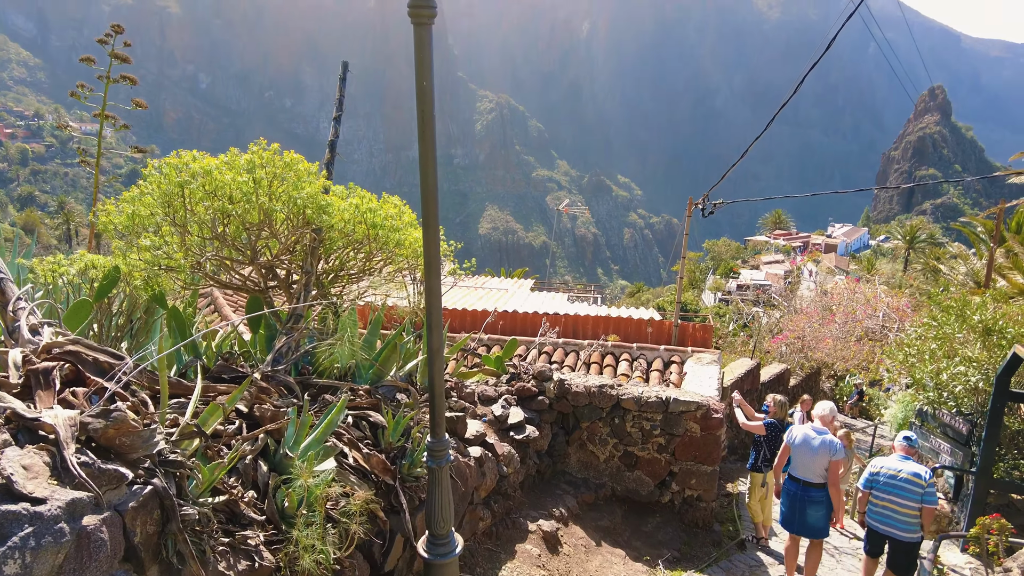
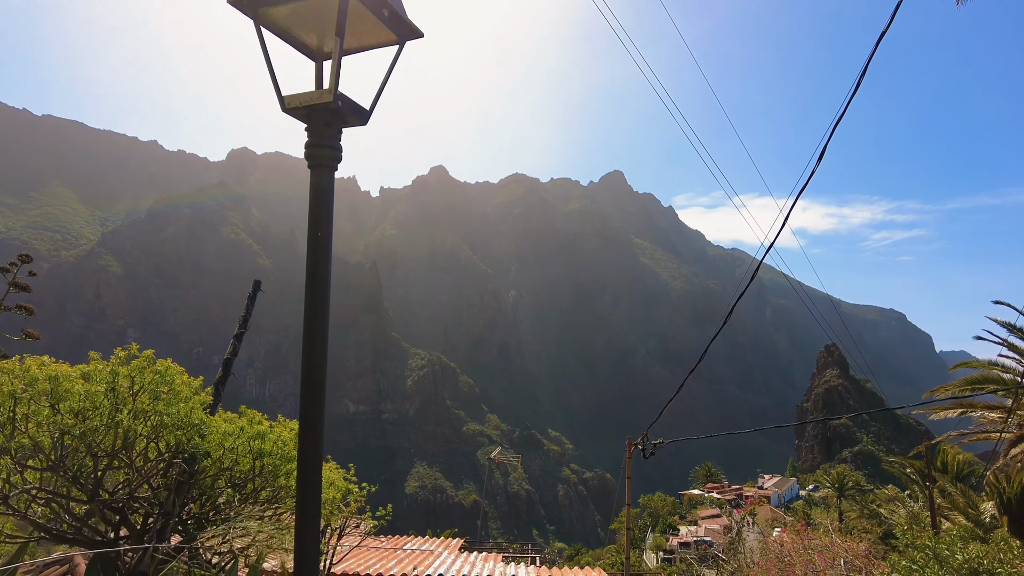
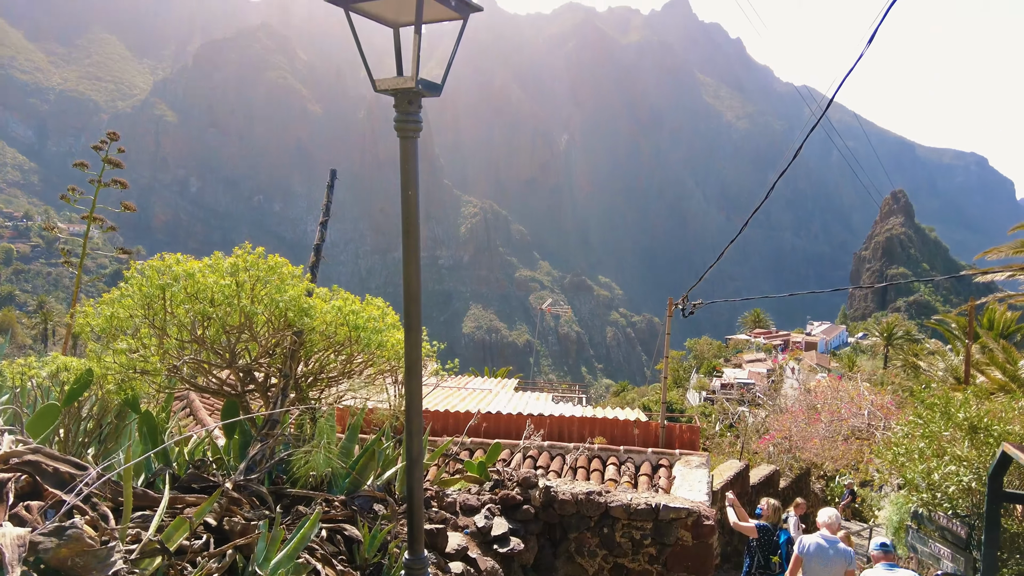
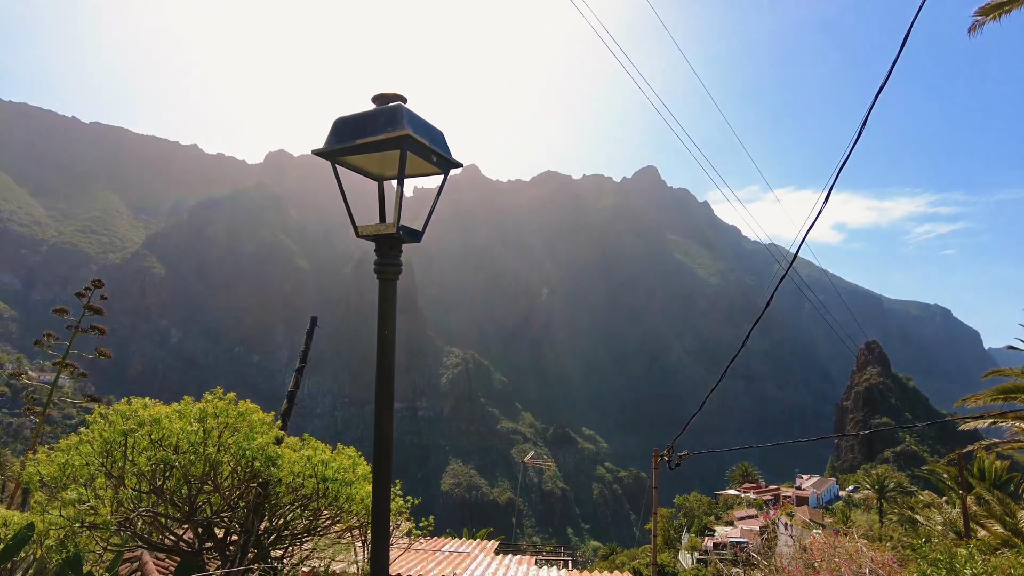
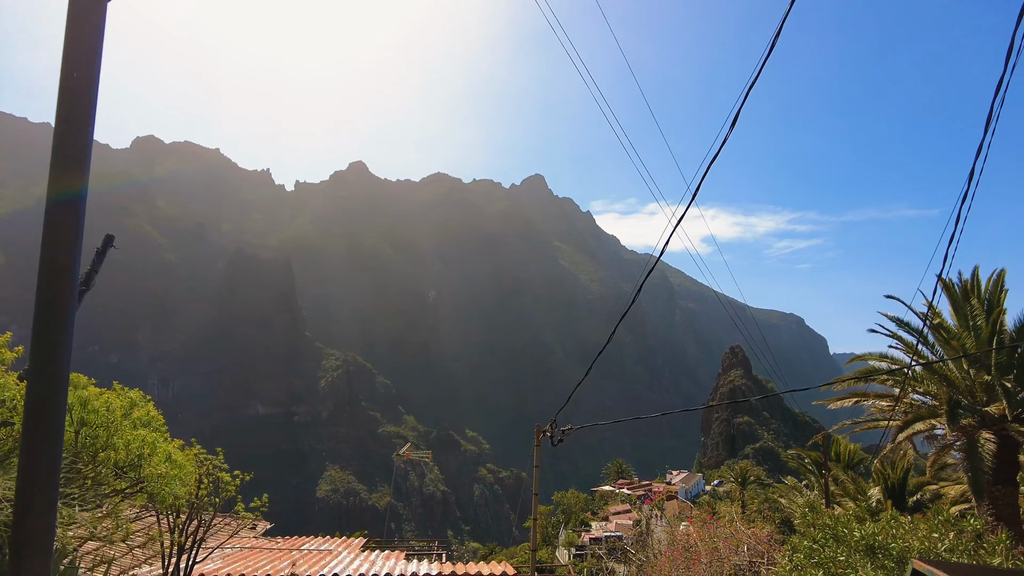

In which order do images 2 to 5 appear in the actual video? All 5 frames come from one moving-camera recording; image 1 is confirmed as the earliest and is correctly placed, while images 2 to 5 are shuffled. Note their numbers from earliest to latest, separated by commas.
3, 4, 2, 5
